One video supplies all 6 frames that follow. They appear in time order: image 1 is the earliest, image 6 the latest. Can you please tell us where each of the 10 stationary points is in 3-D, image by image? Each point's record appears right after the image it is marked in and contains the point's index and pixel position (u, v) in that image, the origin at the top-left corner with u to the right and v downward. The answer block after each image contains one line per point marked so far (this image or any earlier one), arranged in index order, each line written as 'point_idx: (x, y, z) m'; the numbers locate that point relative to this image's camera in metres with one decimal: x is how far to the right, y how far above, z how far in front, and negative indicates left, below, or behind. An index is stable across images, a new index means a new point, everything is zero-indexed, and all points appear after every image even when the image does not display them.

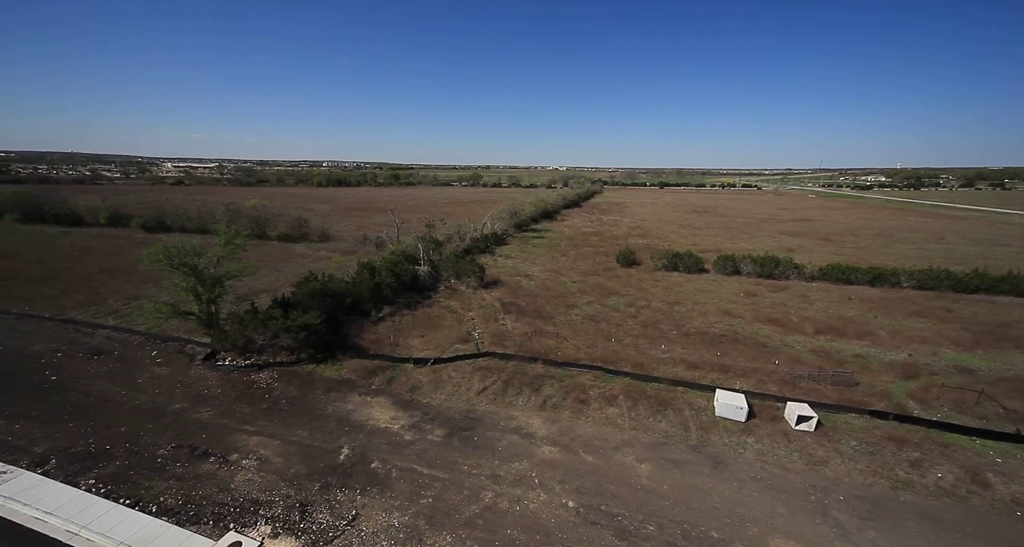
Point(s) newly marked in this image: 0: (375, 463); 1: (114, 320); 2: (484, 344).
0: (-2.0, -4.2, +9.3) m
1: (-15.1, -1.8, +16.1) m
2: (-0.6, -2.6, +15.0) m
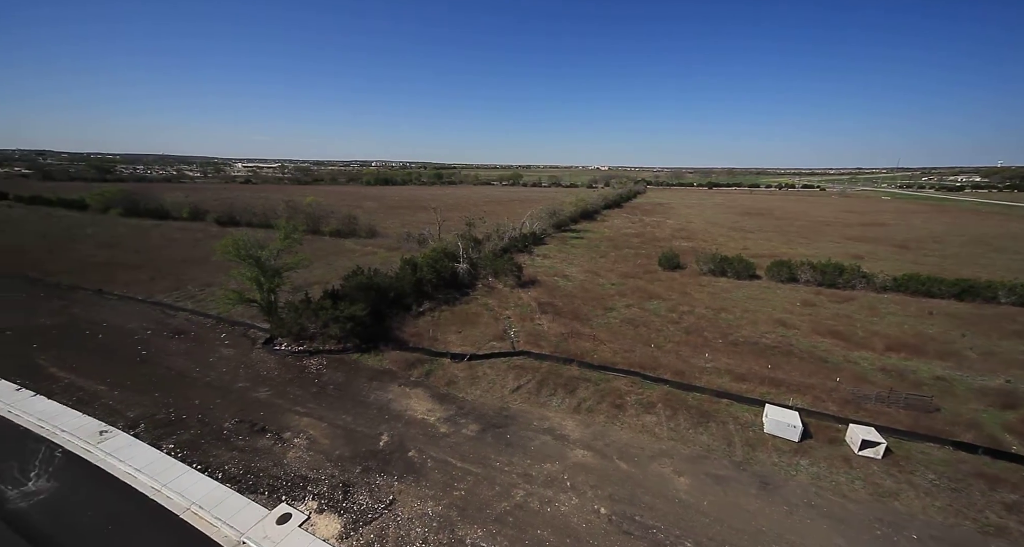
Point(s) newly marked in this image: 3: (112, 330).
0: (-1.6, -4.0, +9.6) m
1: (-13.6, -1.3, +18.1) m
2: (+0.5, -2.5, +15.1) m
3: (-14.6, -2.1, +15.7) m
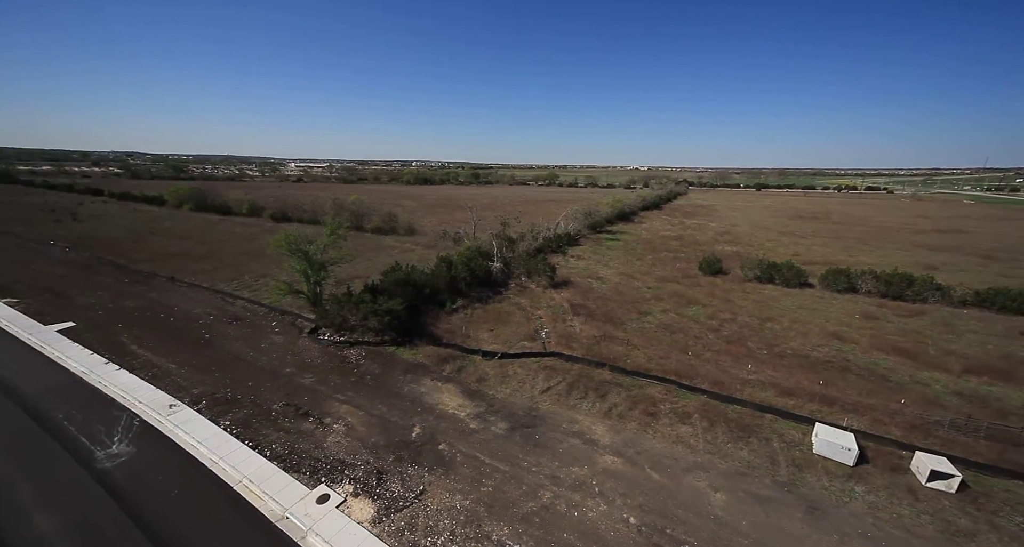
0: (-1.3, -4.0, +9.8) m
1: (-12.2, -0.9, +19.6) m
2: (+1.5, -2.6, +15.0) m
3: (-13.4, -1.6, +17.4) m
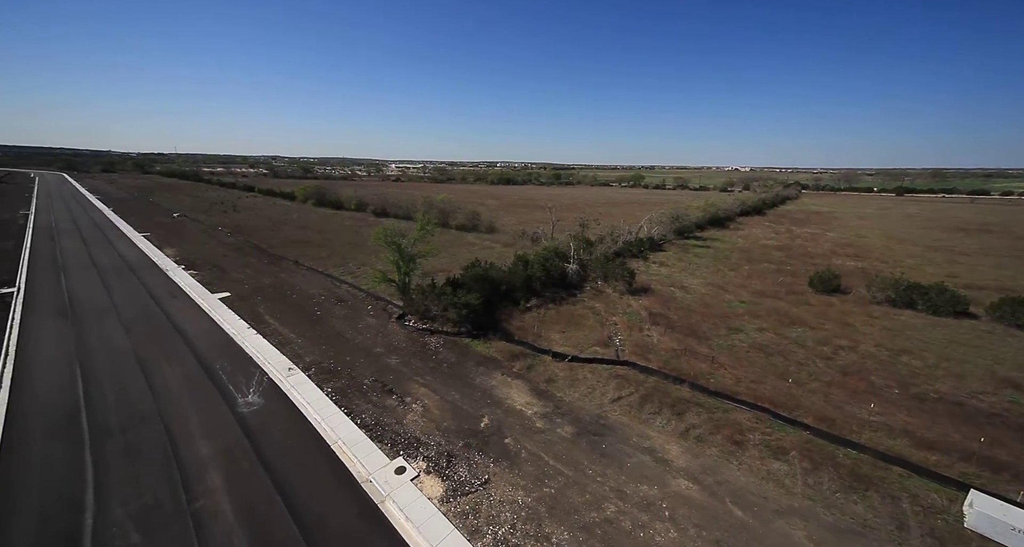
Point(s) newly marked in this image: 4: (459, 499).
0: (-0.1, -3.9, +9.9) m
1: (-8.4, -0.3, +21.8) m
2: (+3.9, -2.7, +14.3) m
3: (-10.1, -0.9, +19.9) m
4: (-1.1, -4.4, +8.2) m
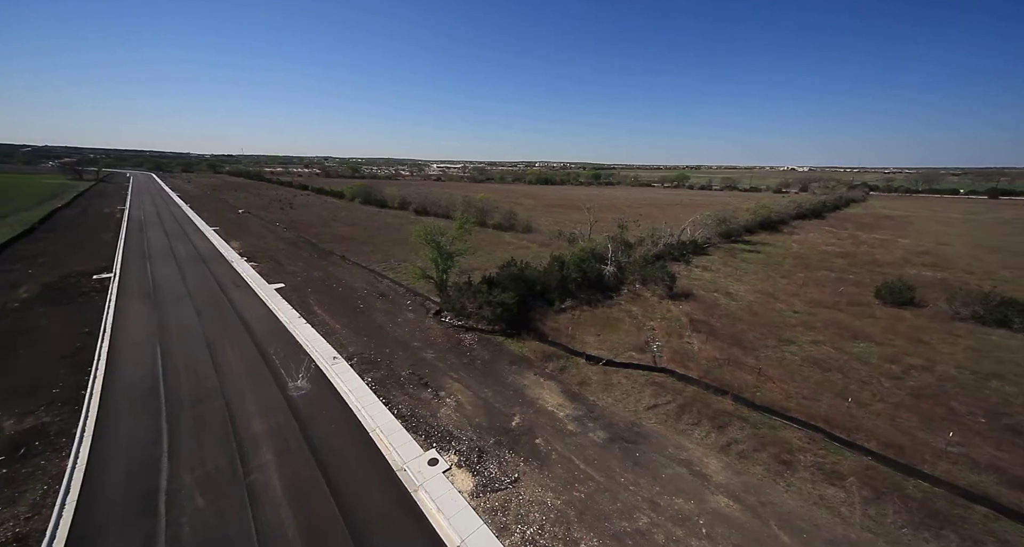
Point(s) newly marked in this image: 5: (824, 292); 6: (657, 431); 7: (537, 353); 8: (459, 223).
0: (+0.6, -3.9, +9.8) m
1: (-6.5, -0.1, +22.3) m
2: (+5.0, -2.8, +13.8) m
3: (-8.4, -0.7, +20.6) m
4: (-0.5, -4.4, +8.1) m
5: (+14.9, -0.9, +20.0) m
6: (+3.5, -3.8, +10.1) m
7: (+0.8, -2.7, +14.2) m
8: (-2.4, +2.2, +17.8) m
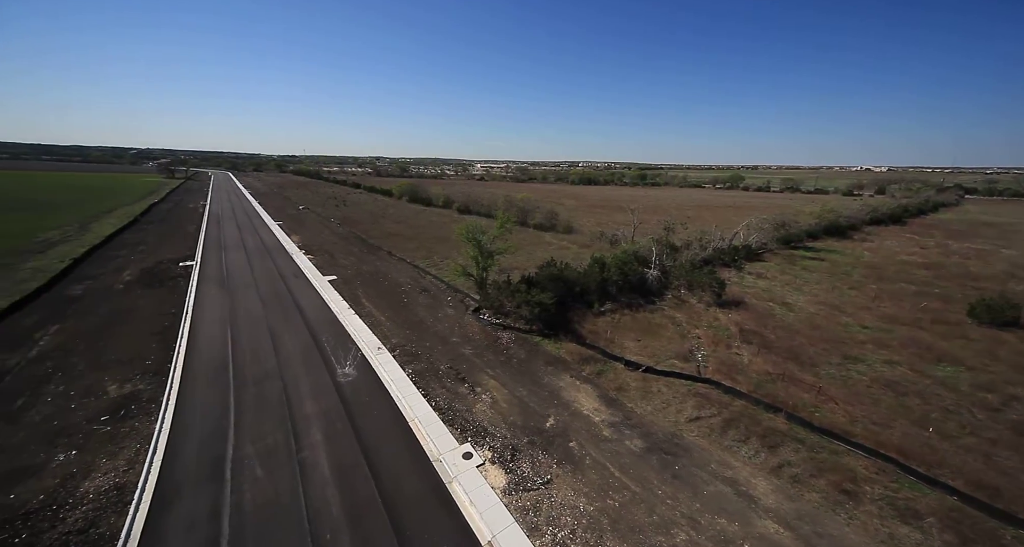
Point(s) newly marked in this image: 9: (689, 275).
0: (+1.4, -4.0, +9.5) m
1: (-4.4, +0.1, +22.6) m
2: (+6.1, -3.0, +13.1) m
3: (-6.5, -0.4, +21.1) m
4: (+0.1, -4.4, +8.0) m
5: (+16.6, -1.4, +18.4) m
6: (+4.3, -3.9, +9.6) m
7: (+2.0, -2.8, +13.9) m
8: (-0.7, +2.2, +17.7) m
9: (+8.3, -0.1, +19.7) m
